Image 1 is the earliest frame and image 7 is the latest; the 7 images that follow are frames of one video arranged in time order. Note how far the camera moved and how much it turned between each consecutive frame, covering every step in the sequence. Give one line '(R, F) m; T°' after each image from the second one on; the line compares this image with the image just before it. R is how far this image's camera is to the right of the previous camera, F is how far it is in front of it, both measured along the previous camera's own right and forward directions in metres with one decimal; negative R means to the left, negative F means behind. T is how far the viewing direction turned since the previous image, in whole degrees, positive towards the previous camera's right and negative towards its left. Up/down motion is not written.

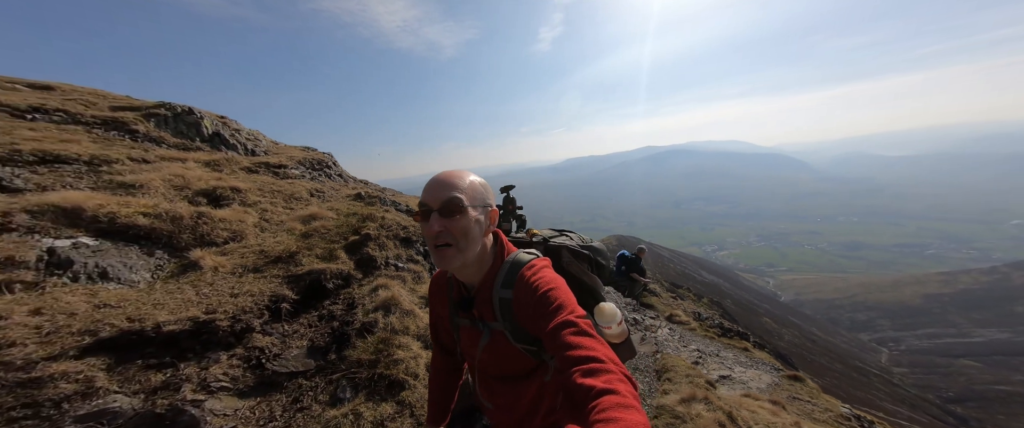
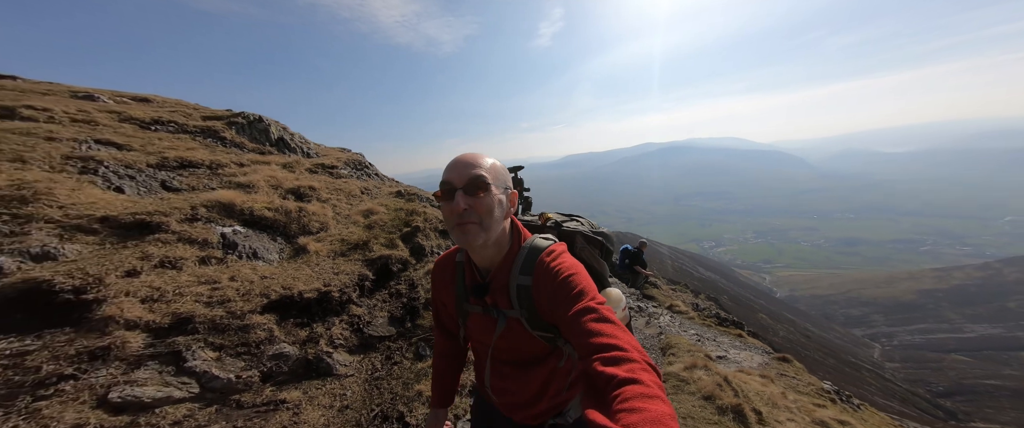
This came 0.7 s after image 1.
(-1.2, -1.7) m; 0°
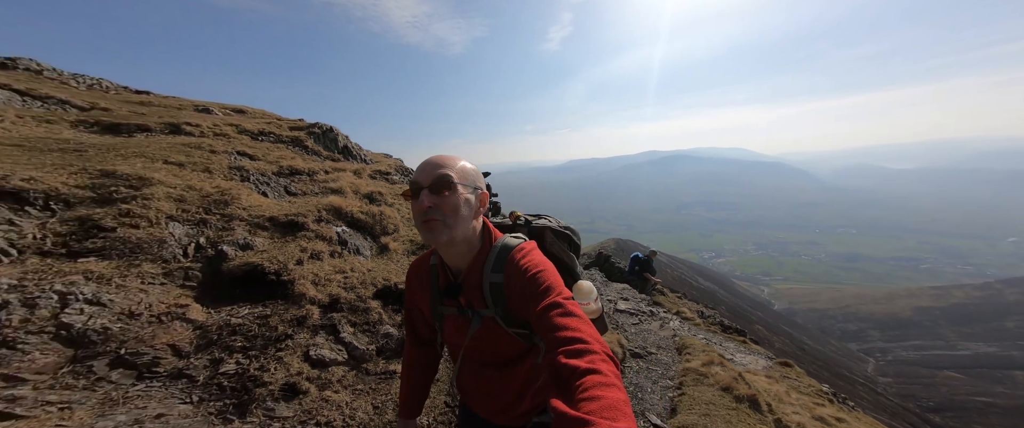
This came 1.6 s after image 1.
(-1.8, -1.5) m; 0°
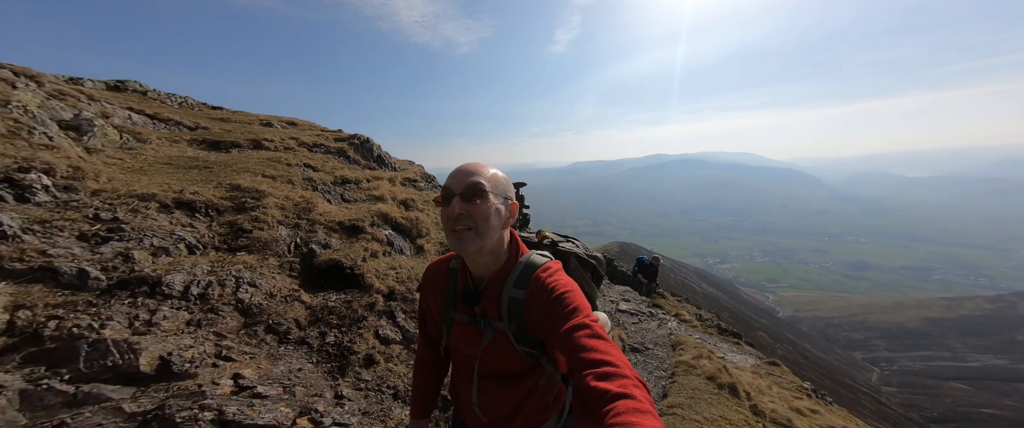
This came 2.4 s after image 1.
(-0.5, -1.6) m; -1°
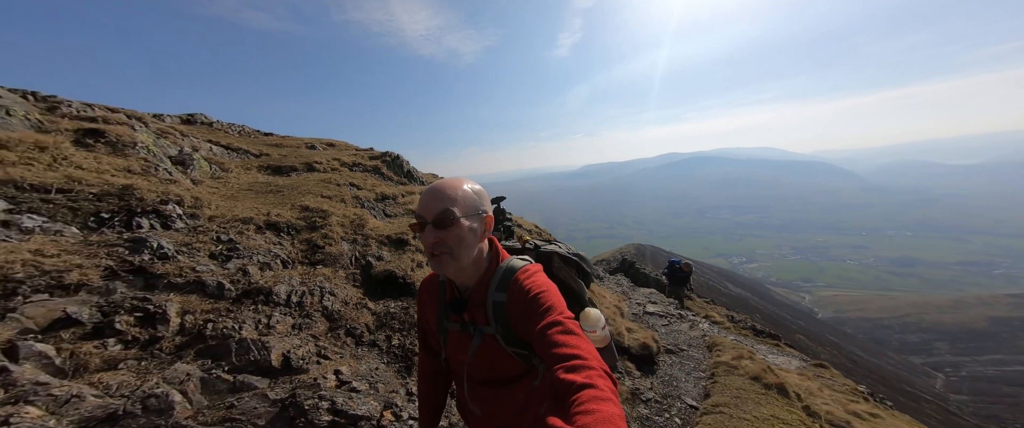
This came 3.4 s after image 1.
(-0.7, -0.5) m; -3°
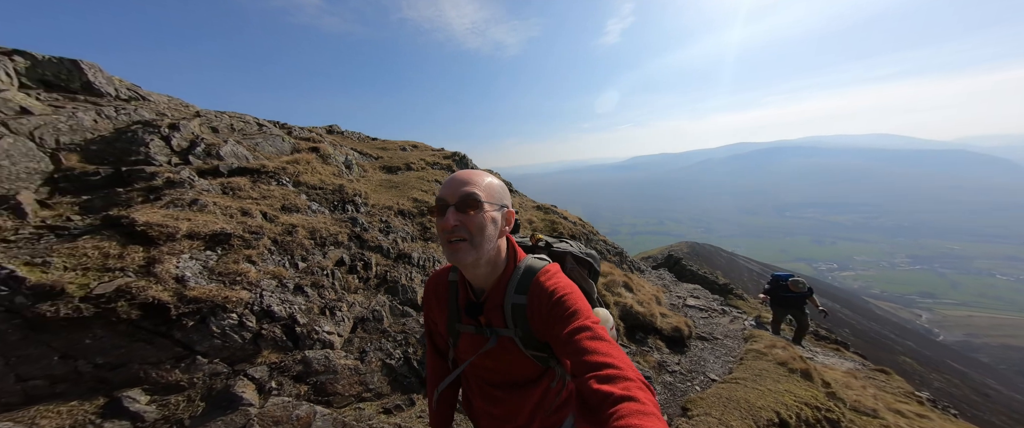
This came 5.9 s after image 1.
(-0.4, -2.4) m; -8°
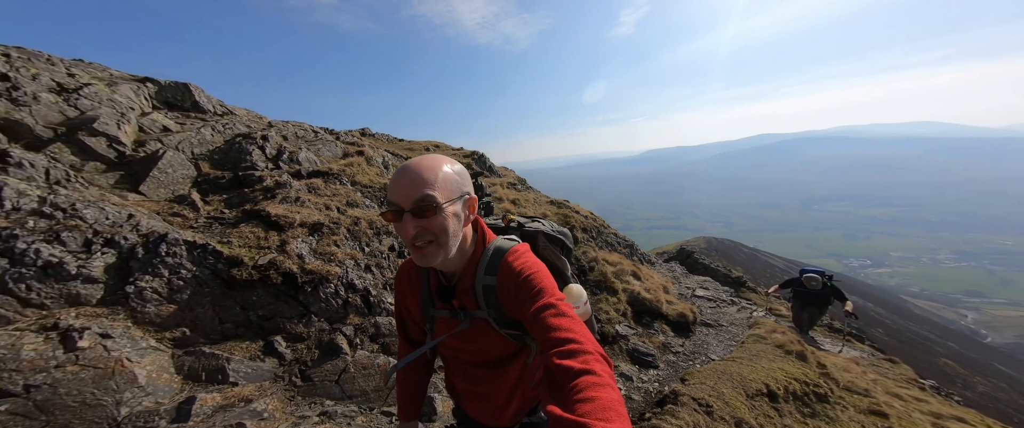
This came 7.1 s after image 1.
(-0.4, -1.1) m; -2°
